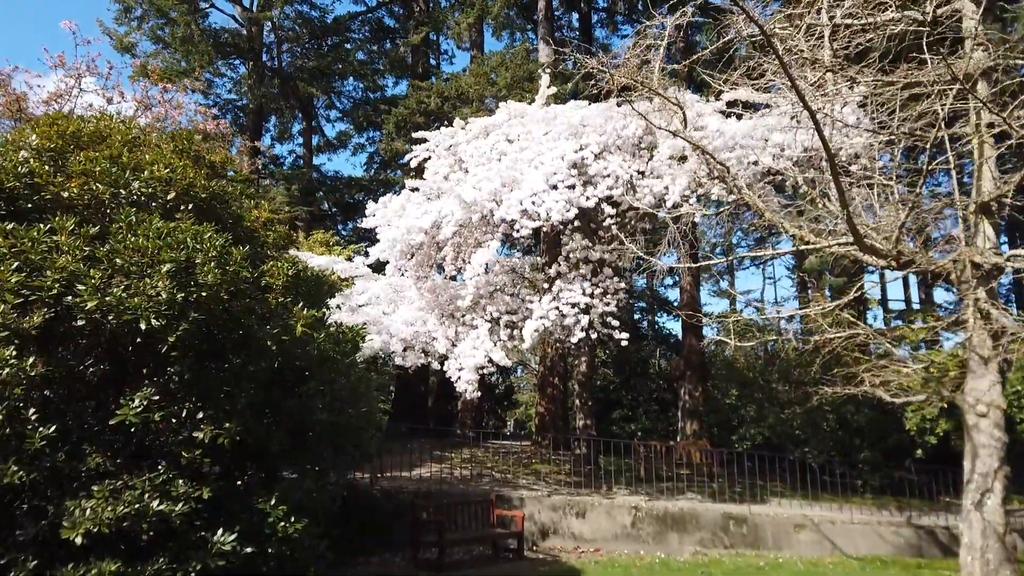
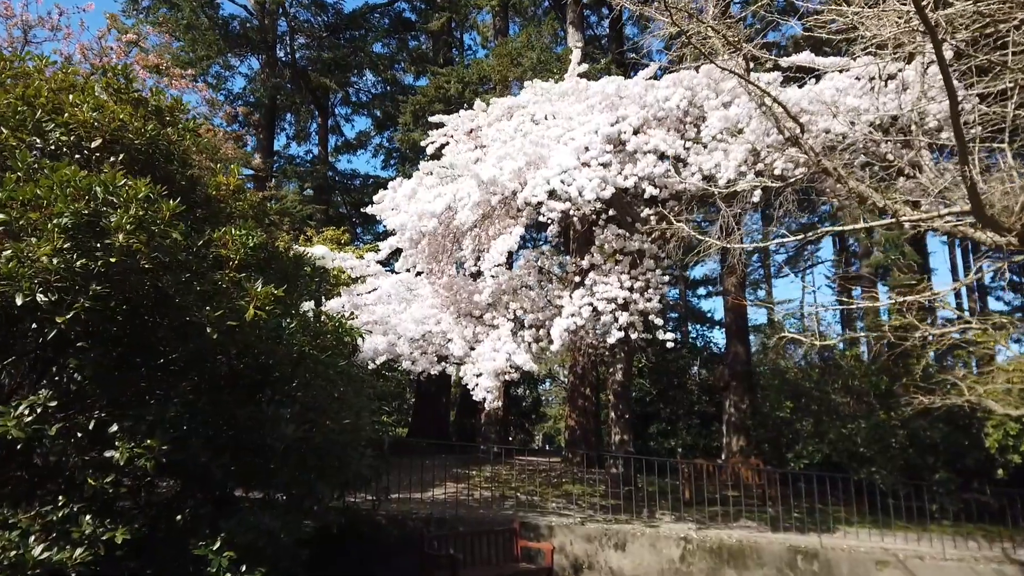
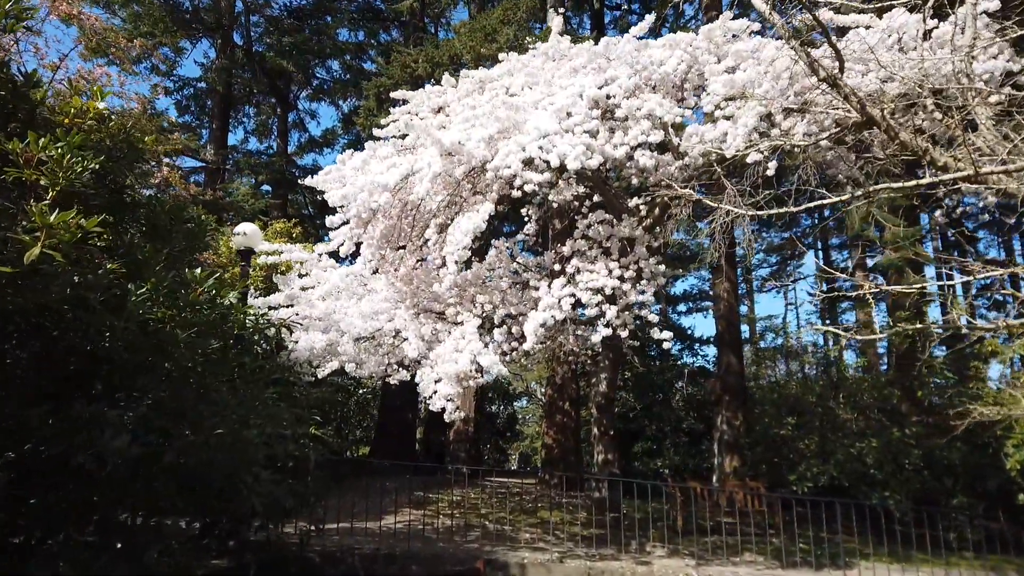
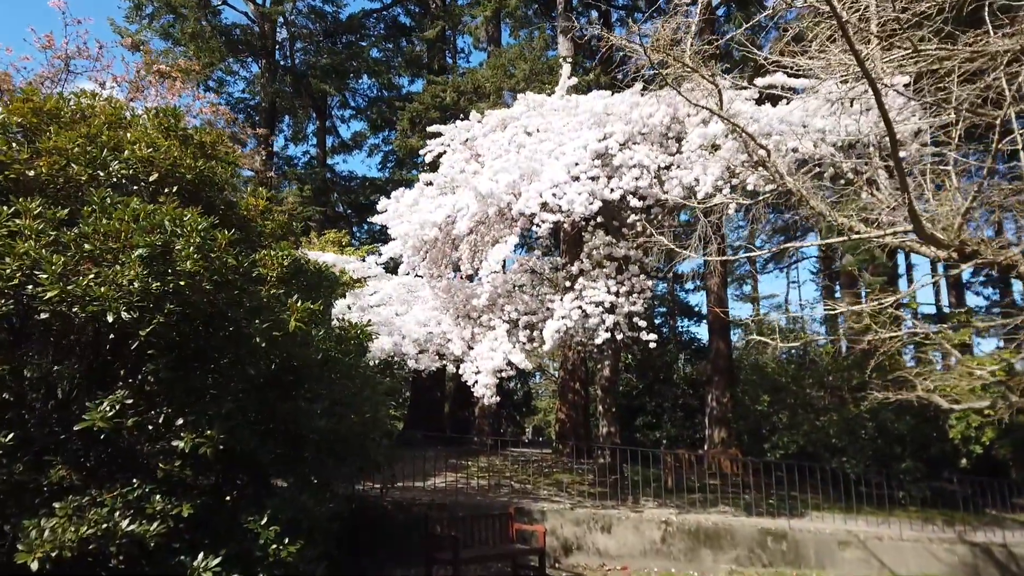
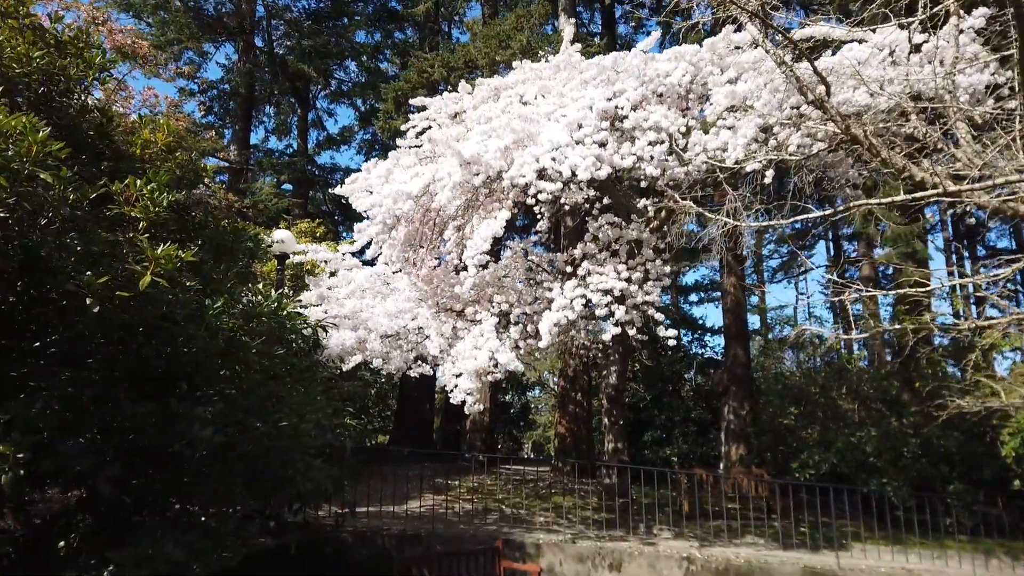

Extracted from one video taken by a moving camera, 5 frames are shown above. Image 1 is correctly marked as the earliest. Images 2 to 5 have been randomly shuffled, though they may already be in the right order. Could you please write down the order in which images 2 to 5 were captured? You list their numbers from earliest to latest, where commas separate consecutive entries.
4, 2, 5, 3
